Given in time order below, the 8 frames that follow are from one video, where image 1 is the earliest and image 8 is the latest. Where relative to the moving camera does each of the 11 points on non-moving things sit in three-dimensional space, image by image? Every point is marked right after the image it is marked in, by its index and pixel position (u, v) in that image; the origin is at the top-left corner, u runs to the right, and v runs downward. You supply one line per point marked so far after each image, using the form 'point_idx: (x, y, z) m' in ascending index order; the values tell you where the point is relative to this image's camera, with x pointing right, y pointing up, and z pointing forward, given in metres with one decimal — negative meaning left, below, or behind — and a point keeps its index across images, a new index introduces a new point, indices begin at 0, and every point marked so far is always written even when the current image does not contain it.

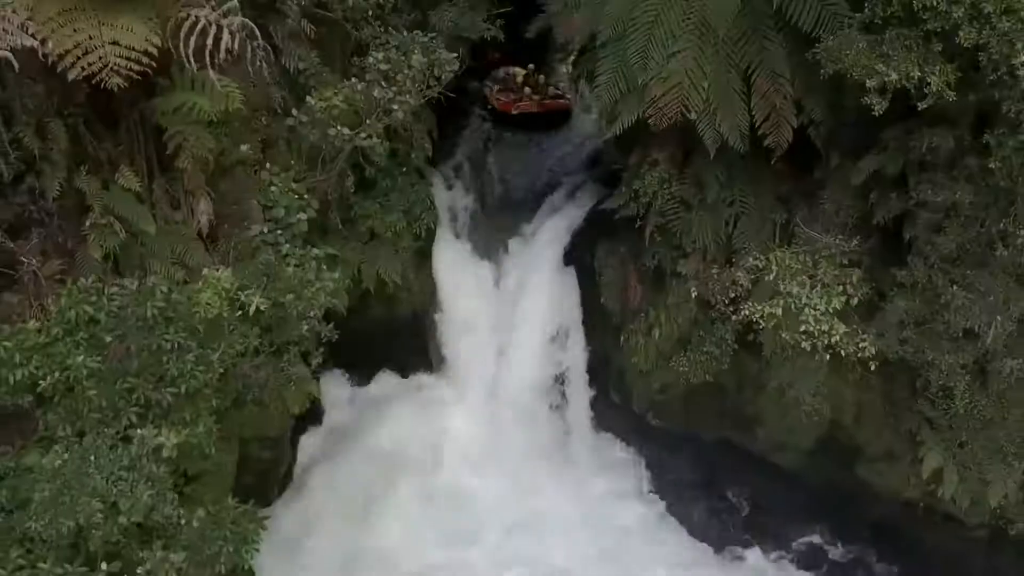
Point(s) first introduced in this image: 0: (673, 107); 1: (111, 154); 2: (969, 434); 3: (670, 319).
0: (+0.9, +1.0, +4.2) m
1: (-2.0, +0.7, +3.8) m
2: (+2.5, -0.8, +4.2) m
3: (+1.1, -0.2, +5.2) m
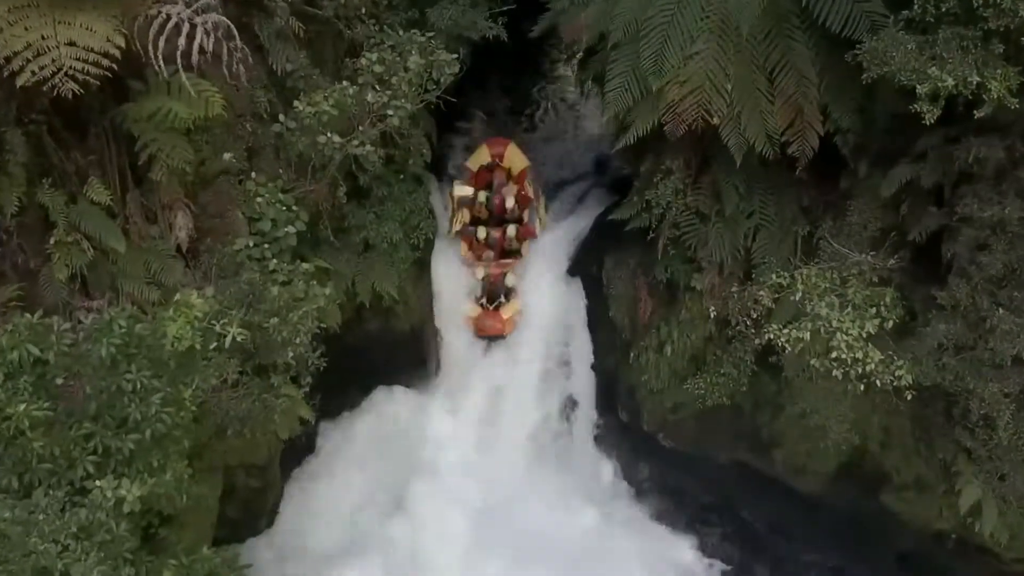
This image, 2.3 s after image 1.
0: (+0.9, +0.9, +3.8) m
1: (-2.0, +0.5, +3.5) m
2: (+2.5, -0.9, +3.8) m
3: (+1.1, -0.3, +4.9) m
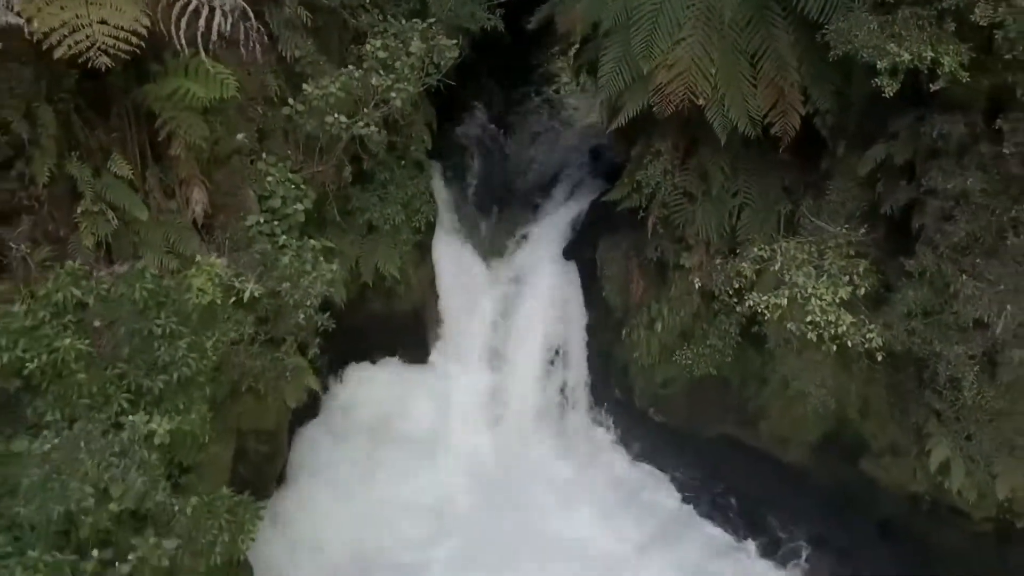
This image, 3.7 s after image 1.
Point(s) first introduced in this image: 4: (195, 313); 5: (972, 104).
0: (+0.9, +1.0, +4.1) m
1: (-2.0, +0.7, +3.7) m
2: (+2.5, -0.7, +4.1) m
3: (+1.1, -0.2, +5.2) m
4: (-1.3, -0.1, +3.2) m
5: (+2.2, +0.9, +3.7) m
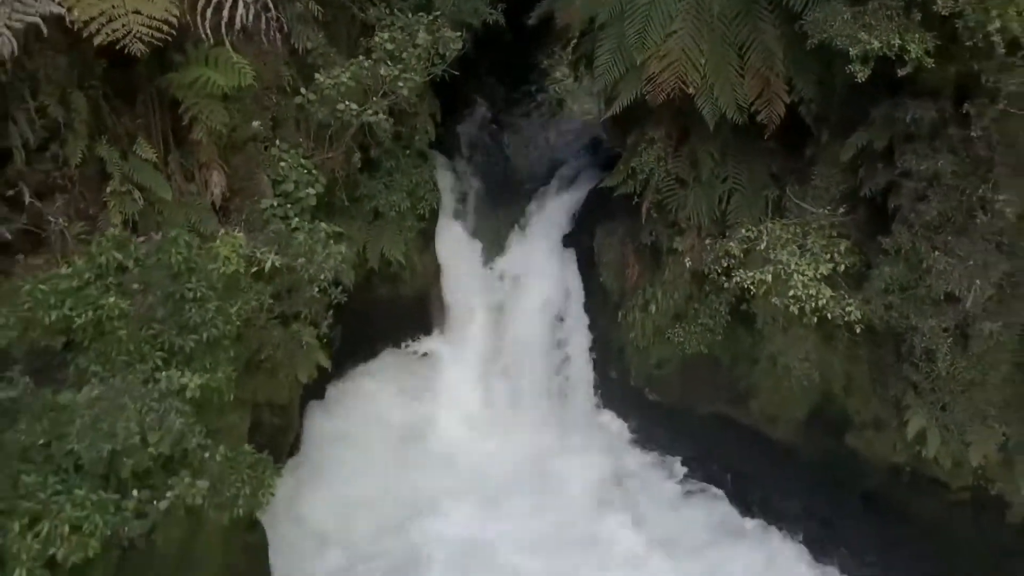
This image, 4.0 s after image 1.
0: (+0.9, +1.2, +4.3) m
1: (-2.0, +0.8, +3.9) m
2: (+2.5, -0.6, +4.3) m
3: (+1.1, -0.1, +5.4) m
4: (-1.3, 0.0, +3.4) m
5: (+2.2, +1.0, +4.0) m
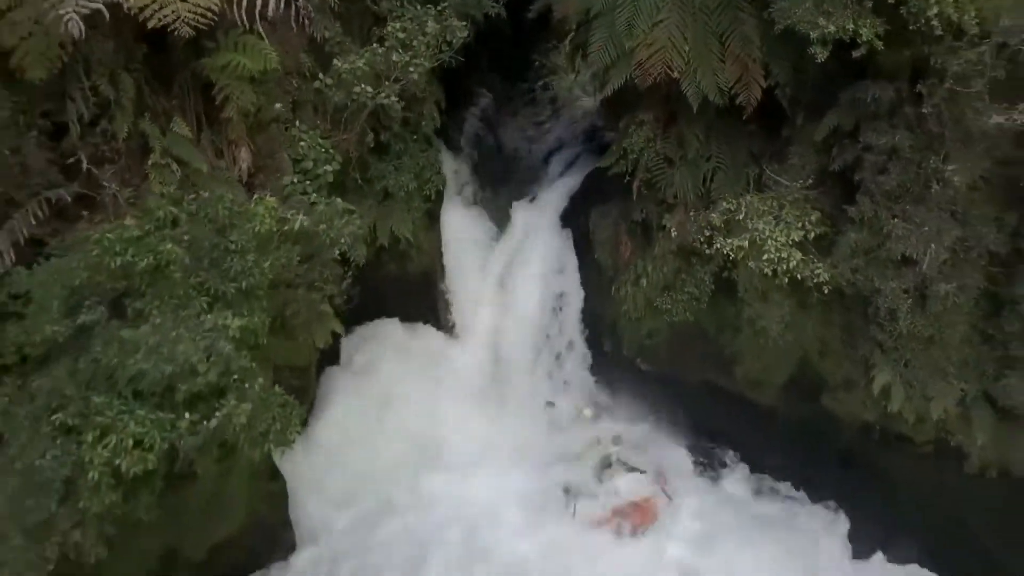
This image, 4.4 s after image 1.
0: (+0.9, +1.4, +4.8) m
1: (-2.0, +1.0, +4.4) m
2: (+2.5, -0.4, +4.8) m
3: (+1.1, +0.1, +5.8) m
4: (-1.3, +0.2, +3.8) m
5: (+2.2, +1.2, +4.4) m
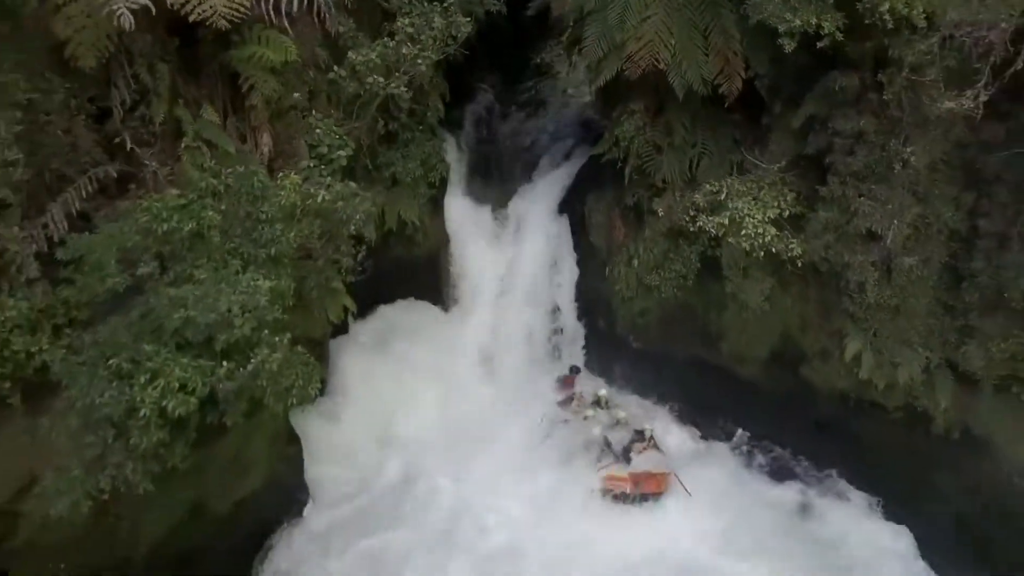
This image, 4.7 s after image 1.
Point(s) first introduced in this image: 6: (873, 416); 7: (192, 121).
0: (+0.9, +1.5, +5.2) m
1: (-2.0, +1.2, +4.8) m
2: (+2.5, -0.2, +5.2) m
3: (+1.1, +0.3, +6.2) m
4: (-1.3, +0.4, +4.3) m
5: (+2.2, +1.4, +4.8) m
6: (+2.6, -0.9, +5.5) m
7: (-1.9, +1.0, +4.6) m
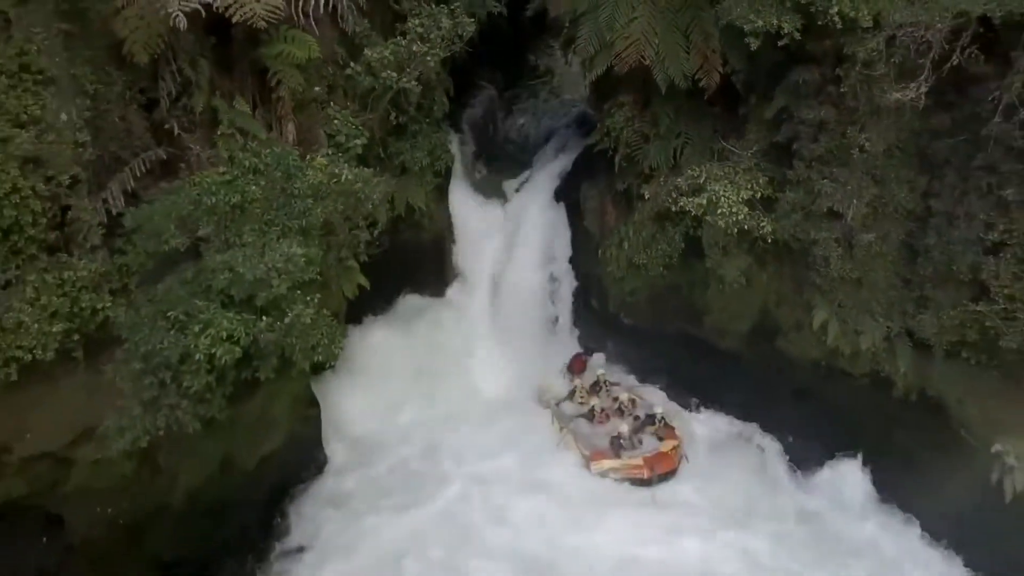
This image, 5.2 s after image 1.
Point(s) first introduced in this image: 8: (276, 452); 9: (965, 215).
0: (+0.9, +1.7, +5.7) m
1: (-2.0, +1.4, +5.4) m
2: (+2.5, 0.0, +5.7) m
3: (+1.1, +0.5, +6.8) m
4: (-1.3, +0.6, +4.8) m
5: (+2.2, +1.6, +5.4) m
6: (+2.6, -0.7, +6.1) m
7: (-1.9, +1.2, +5.2) m
8: (-1.6, -1.1, +5.3) m
9: (+3.0, +0.5, +5.1) m
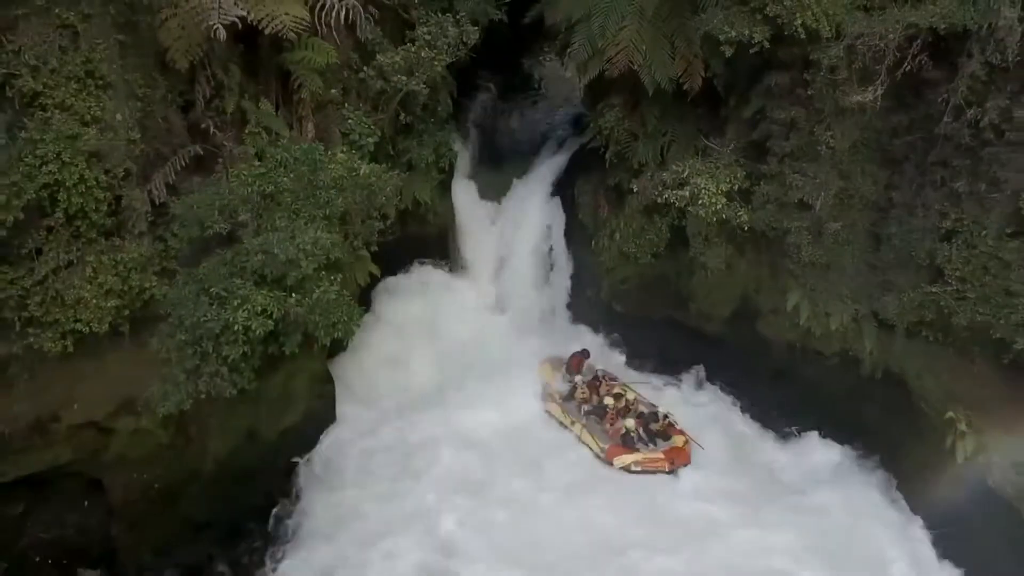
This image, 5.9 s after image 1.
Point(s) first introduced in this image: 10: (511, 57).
0: (+0.9, +1.9, +6.3) m
1: (-2.0, +1.5, +5.9) m
2: (+2.5, +0.1, +6.3) m
3: (+1.1, +0.6, +7.4) m
4: (-1.3, +0.7, +5.4) m
5: (+2.2, +1.7, +5.9) m
6: (+2.6, -0.6, +6.7) m
7: (-1.9, +1.3, +5.7) m
8: (-1.6, -1.0, +5.8) m
9: (+3.0, +0.6, +5.7) m
10: (0.0, +3.2, +10.3) m
